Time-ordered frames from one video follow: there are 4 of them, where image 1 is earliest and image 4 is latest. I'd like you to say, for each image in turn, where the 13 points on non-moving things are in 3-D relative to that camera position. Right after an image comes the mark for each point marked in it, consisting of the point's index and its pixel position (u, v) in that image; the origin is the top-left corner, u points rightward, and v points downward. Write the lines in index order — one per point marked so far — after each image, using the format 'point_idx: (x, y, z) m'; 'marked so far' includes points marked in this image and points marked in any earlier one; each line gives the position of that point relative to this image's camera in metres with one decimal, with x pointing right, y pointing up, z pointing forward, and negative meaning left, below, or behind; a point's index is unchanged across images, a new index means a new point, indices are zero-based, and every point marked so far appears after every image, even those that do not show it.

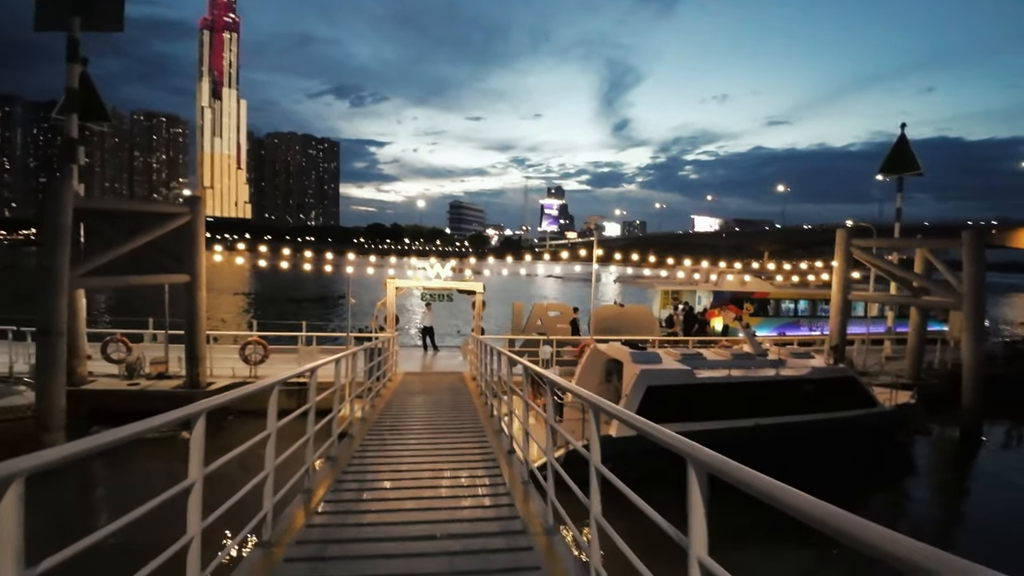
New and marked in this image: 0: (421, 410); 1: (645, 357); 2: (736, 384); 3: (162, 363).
0: (-1.7, -2.2, +12.8) m
1: (+2.4, -1.3, +12.0) m
2: (+4.1, -1.7, +12.3) m
3: (-7.8, -1.7, +15.1) m
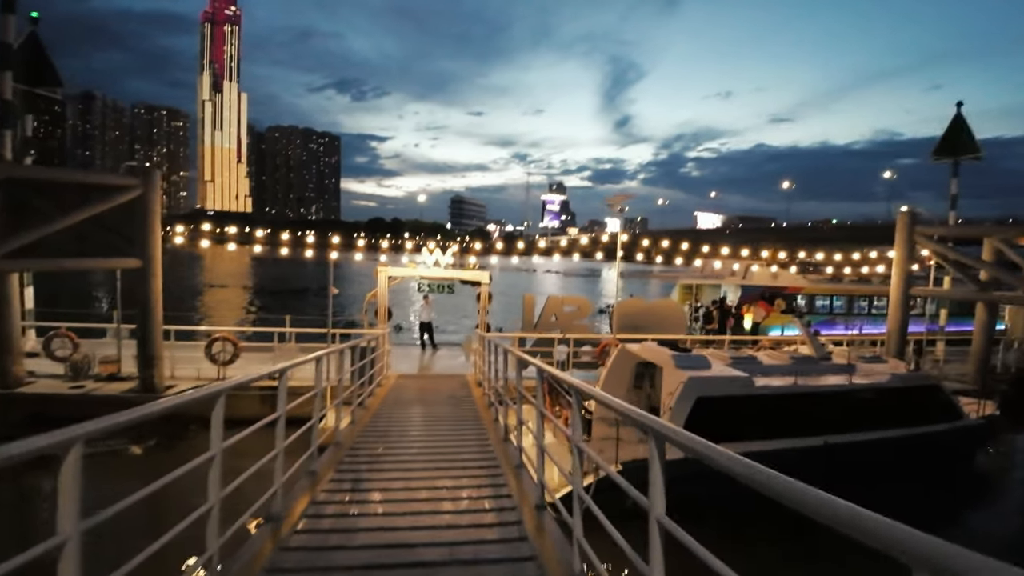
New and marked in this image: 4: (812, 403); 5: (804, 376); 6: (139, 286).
0: (-1.5, -2.0, +10.5) m
1: (+2.6, -1.1, +9.8) m
2: (+4.3, -1.6, +10.1) m
3: (-7.6, -1.4, +12.9) m
4: (+4.6, -1.7, +10.2) m
5: (+4.5, -1.4, +10.6) m
6: (-7.0, 0.0, +12.6) m
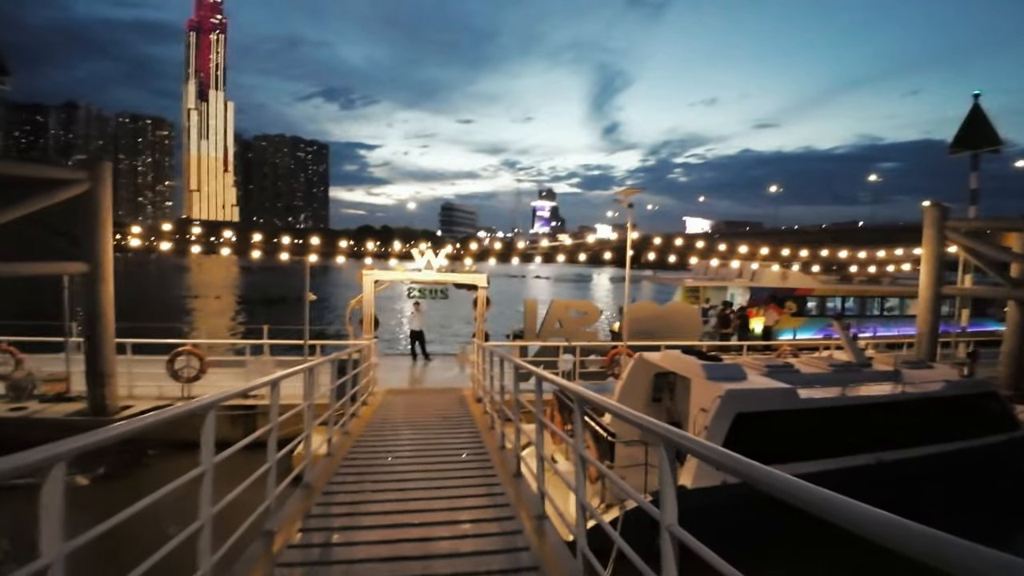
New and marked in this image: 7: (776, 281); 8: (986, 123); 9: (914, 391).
0: (-1.4, -2.1, +9.2) m
1: (+2.6, -1.1, +8.5) m
2: (+4.4, -1.5, +8.8) m
3: (-7.6, -1.6, +11.5) m
4: (+4.6, -1.7, +9.0) m
5: (+4.6, -1.3, +9.3) m
6: (-7.0, -0.1, +11.1) m
7: (+8.3, +0.2, +21.3) m
8: (+13.4, +4.7, +19.1) m
9: (+5.7, -1.5, +9.5) m
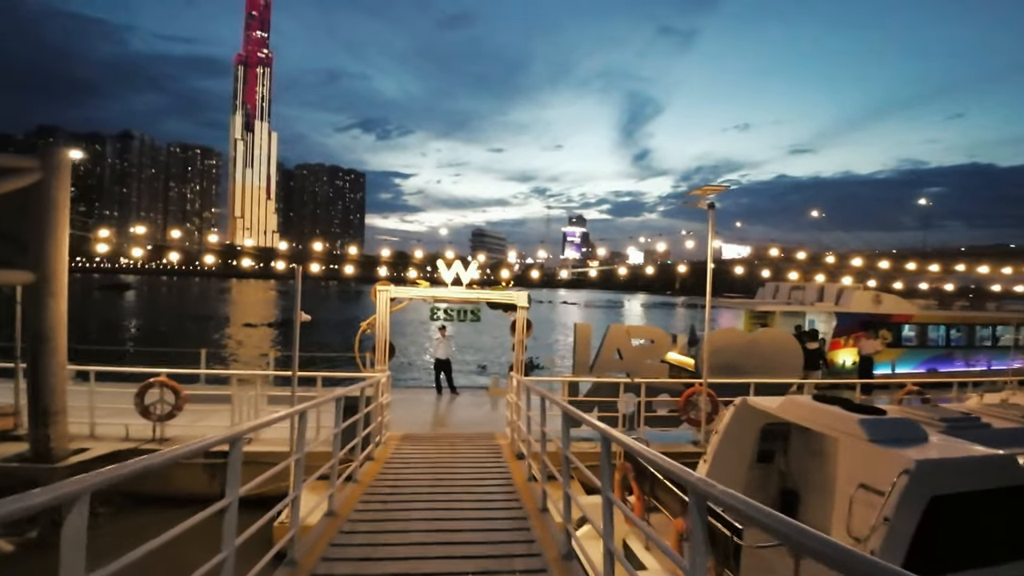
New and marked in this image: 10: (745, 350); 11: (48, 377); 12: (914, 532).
0: (-0.8, -2.2, +6.5) m
1: (+3.2, -1.2, +5.7) m
2: (+4.9, -1.7, +5.9) m
3: (-6.9, -1.8, +9.1) m
4: (+5.2, -1.9, +6.1) m
5: (+5.2, -1.5, +6.4) m
6: (-6.3, -0.3, +8.8) m
7: (+9.4, -0.5, +18.3) m
8: (+14.4, +4.1, +16.1) m
9: (+6.3, -1.7, +6.6) m
10: (+3.8, -1.0, +11.2) m
11: (-6.1, -1.2, +8.8) m
12: (+2.9, -1.8, +5.0) m
